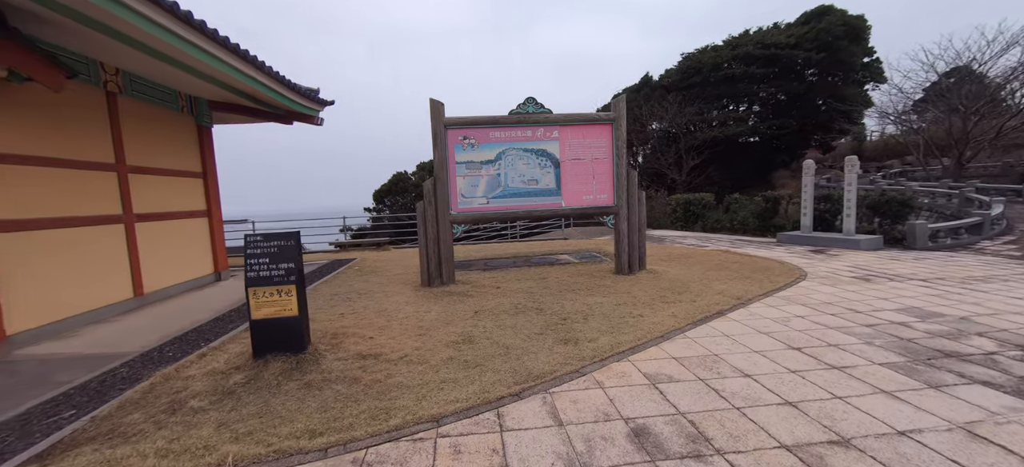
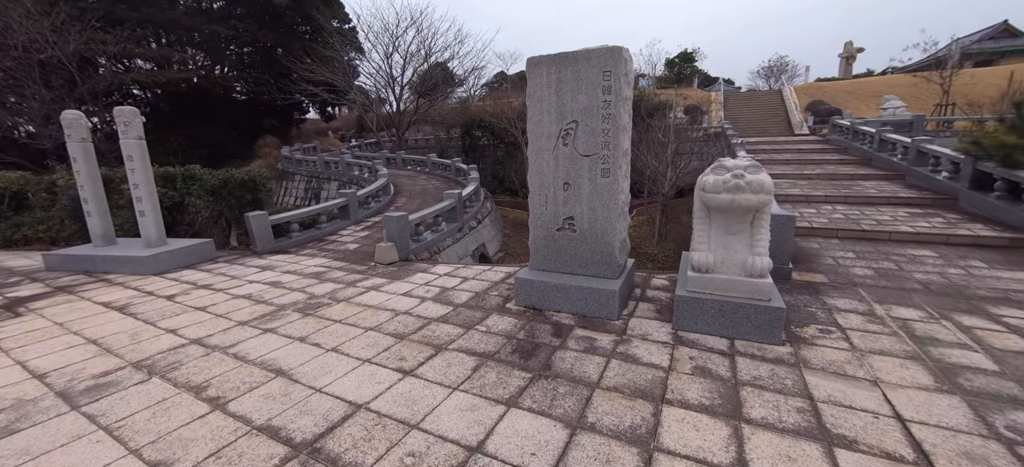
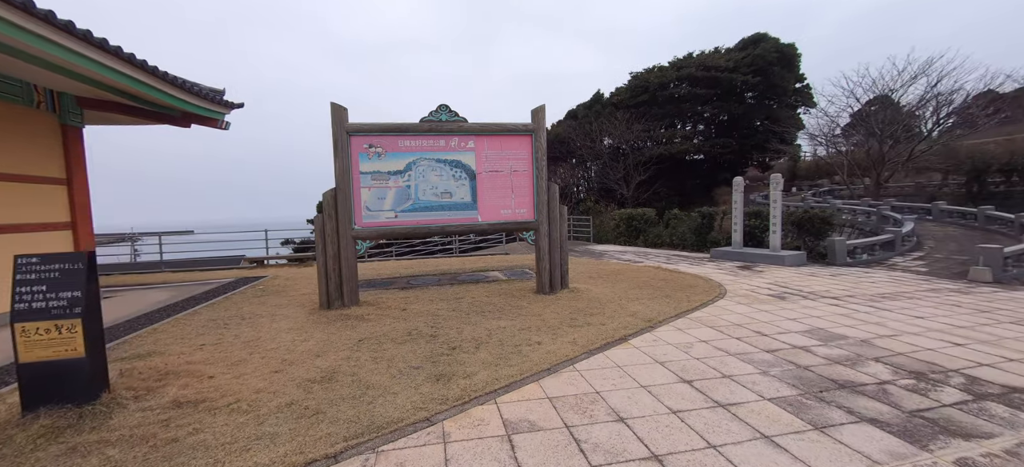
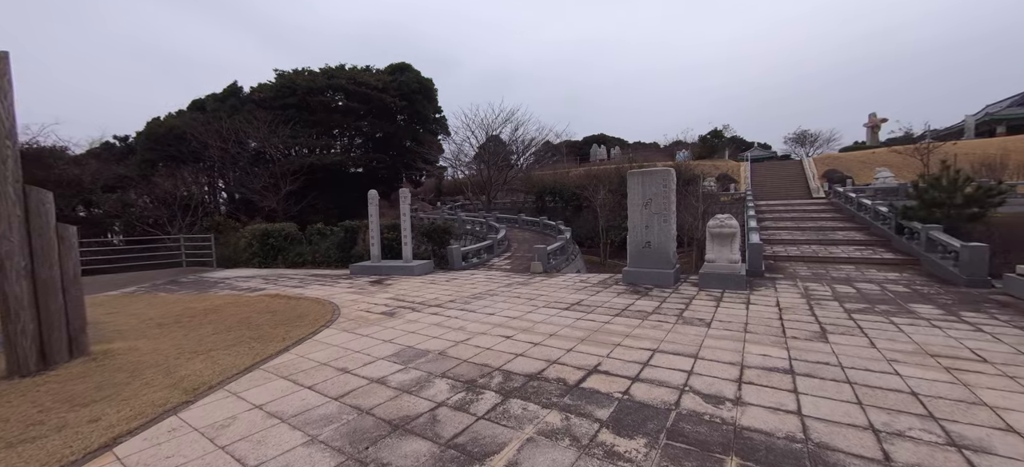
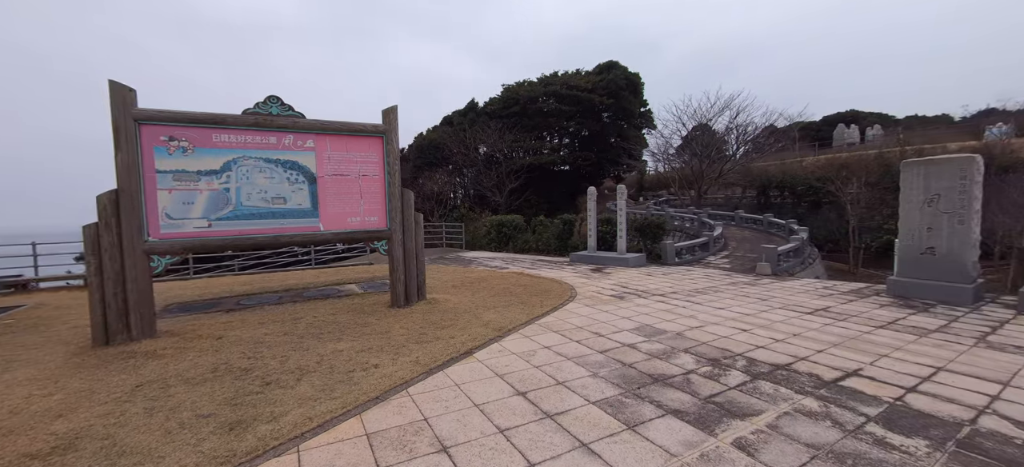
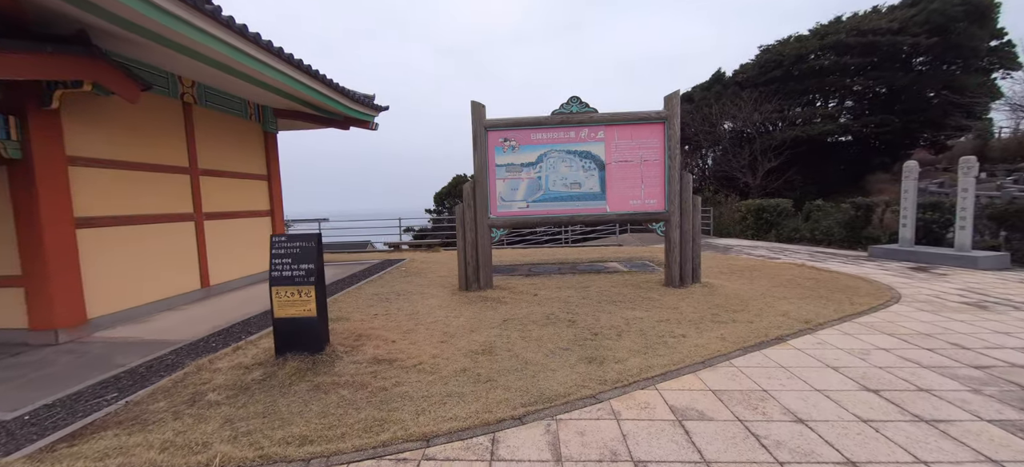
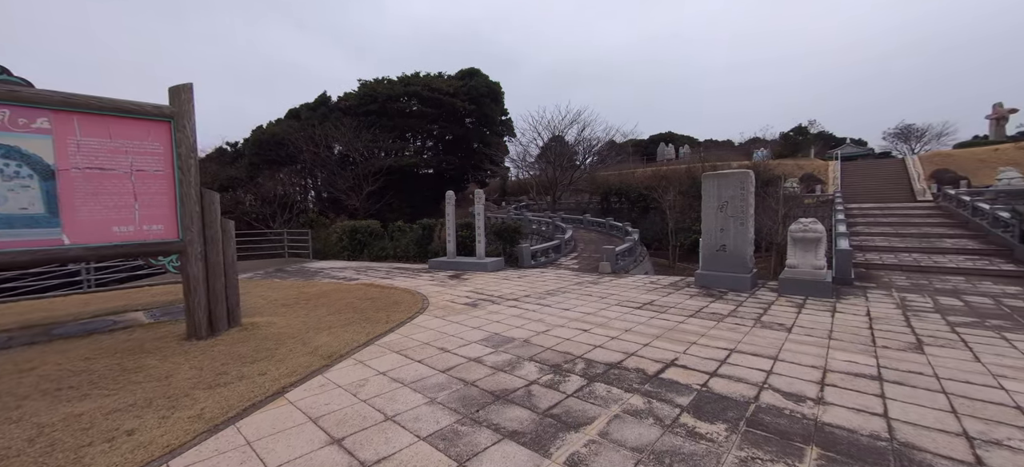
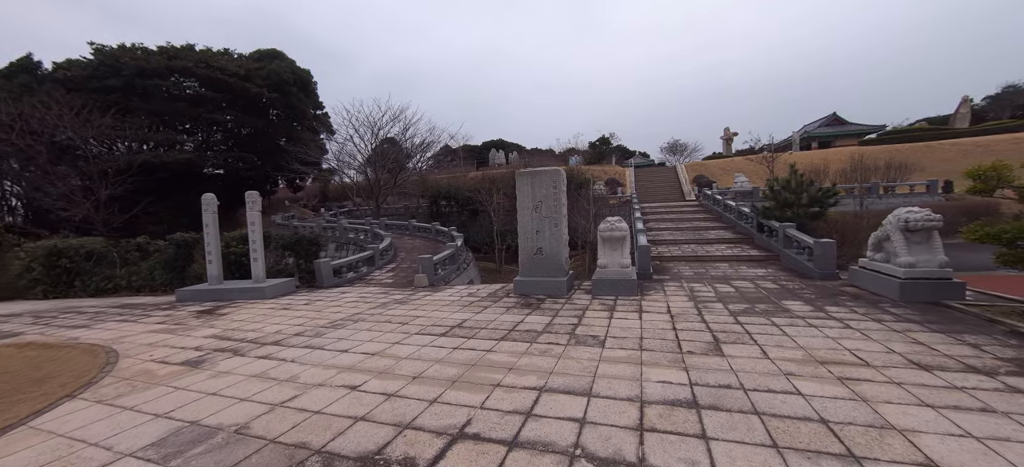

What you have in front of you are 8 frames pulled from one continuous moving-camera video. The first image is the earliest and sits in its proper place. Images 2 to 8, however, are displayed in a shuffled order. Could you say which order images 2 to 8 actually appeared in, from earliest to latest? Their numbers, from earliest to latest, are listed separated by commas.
6, 3, 5, 7, 4, 8, 2
